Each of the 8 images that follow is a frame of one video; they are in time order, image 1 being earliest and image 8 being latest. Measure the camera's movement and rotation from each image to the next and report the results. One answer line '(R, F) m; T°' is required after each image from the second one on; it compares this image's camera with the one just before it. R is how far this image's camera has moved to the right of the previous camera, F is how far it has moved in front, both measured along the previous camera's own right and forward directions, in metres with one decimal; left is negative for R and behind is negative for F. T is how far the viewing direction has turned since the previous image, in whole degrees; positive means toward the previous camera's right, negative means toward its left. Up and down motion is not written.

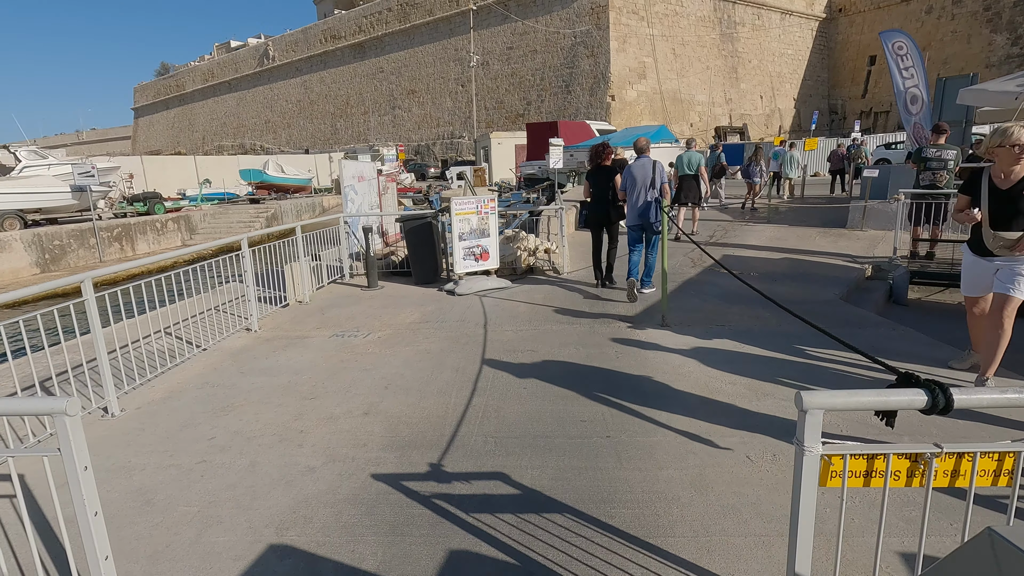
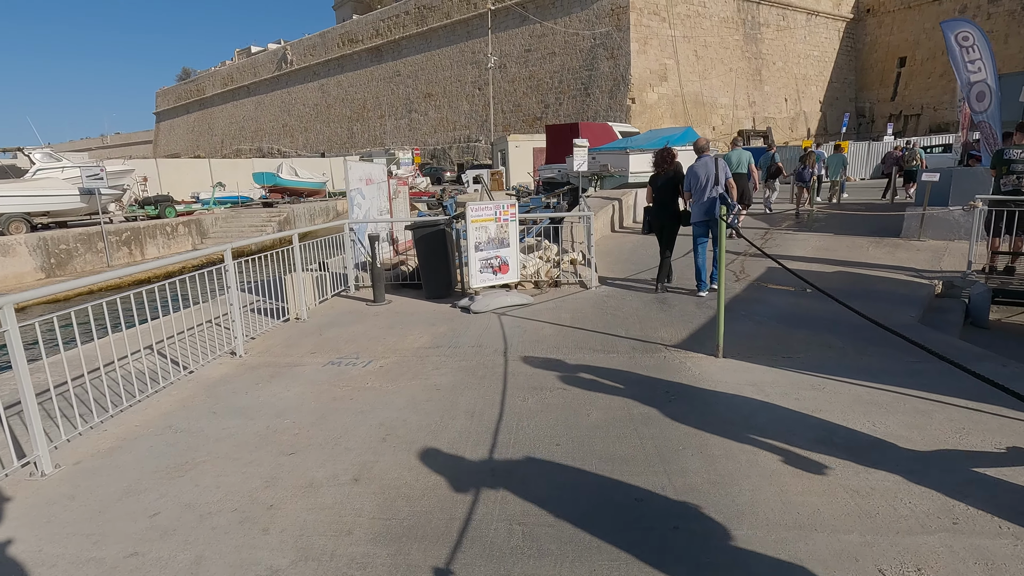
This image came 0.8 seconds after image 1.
(-0.1, +0.8) m; -2°
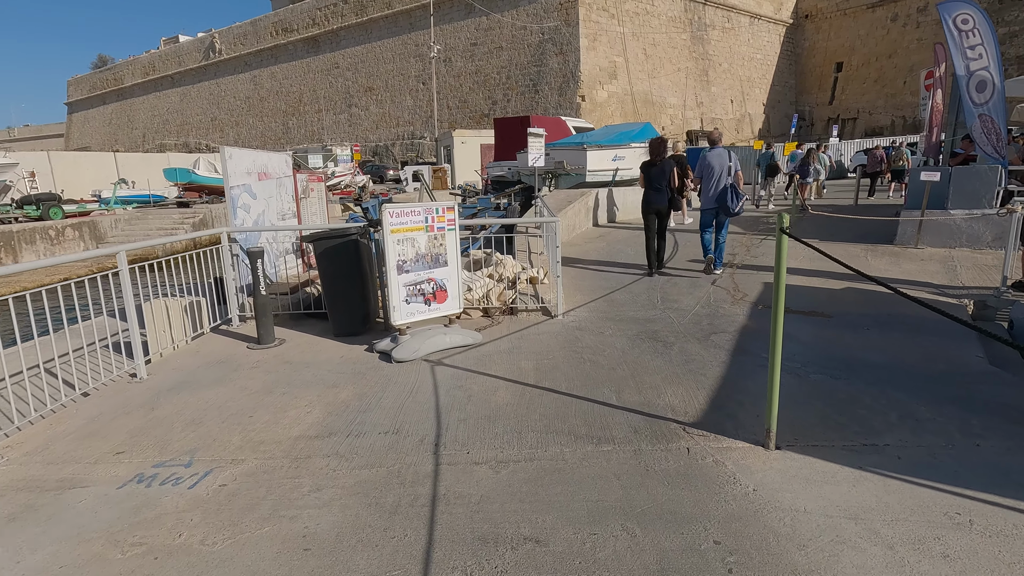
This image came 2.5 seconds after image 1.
(+0.1, +1.7) m; +5°
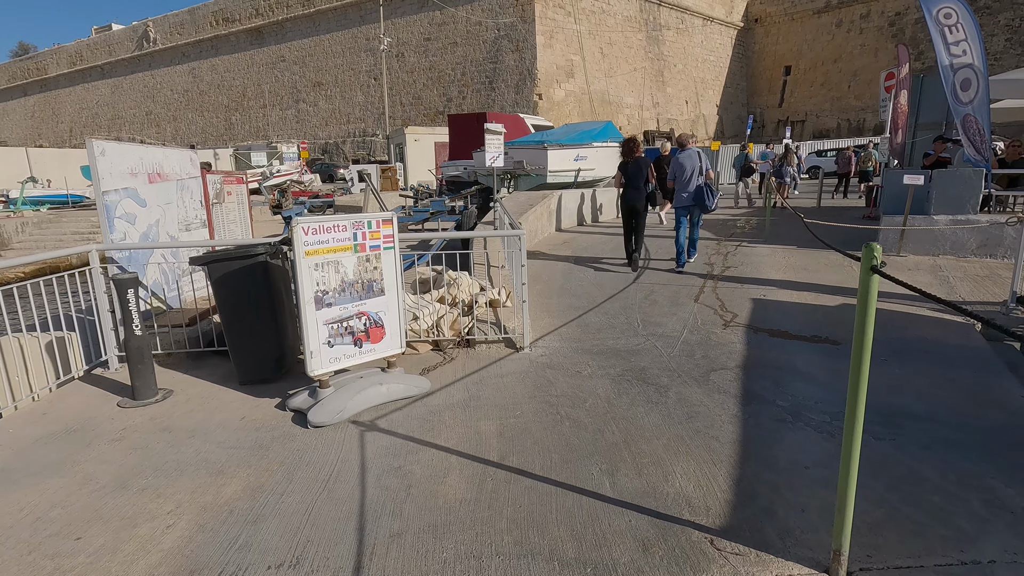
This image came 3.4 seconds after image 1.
(0.0, +1.0) m; +4°
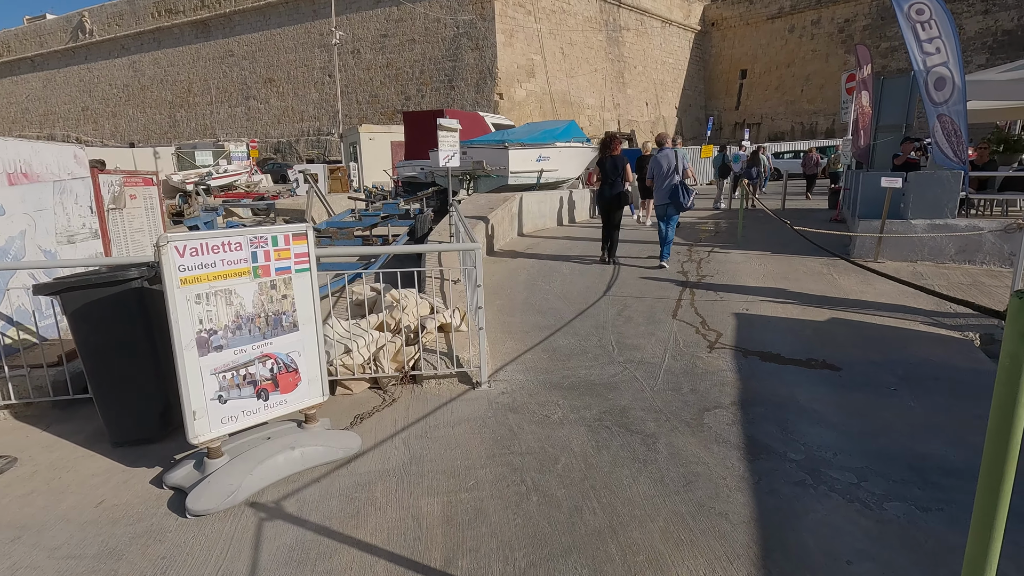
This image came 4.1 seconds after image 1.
(+0.1, +0.7) m; +4°
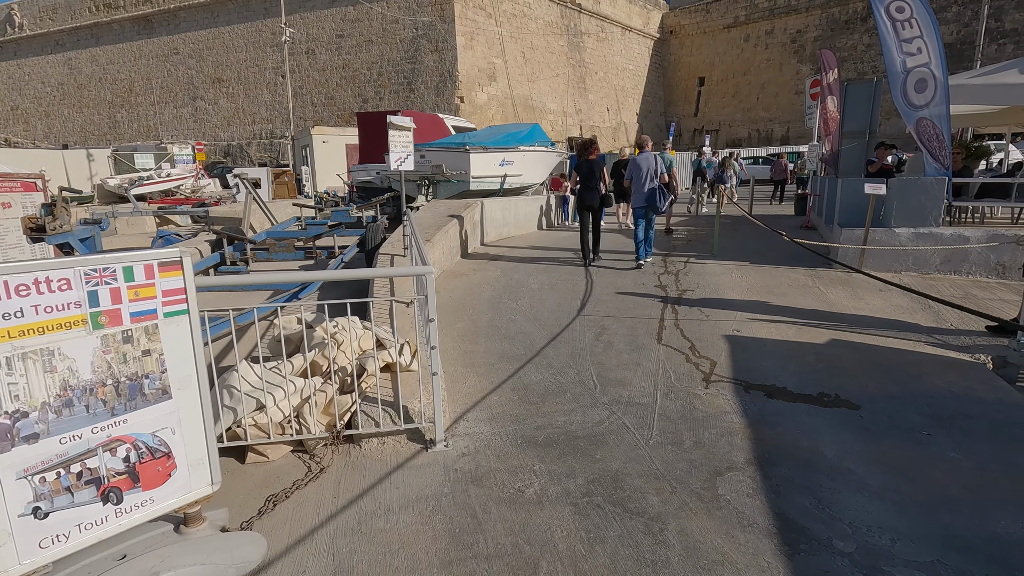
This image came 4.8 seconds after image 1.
(0.0, +0.7) m; +4°
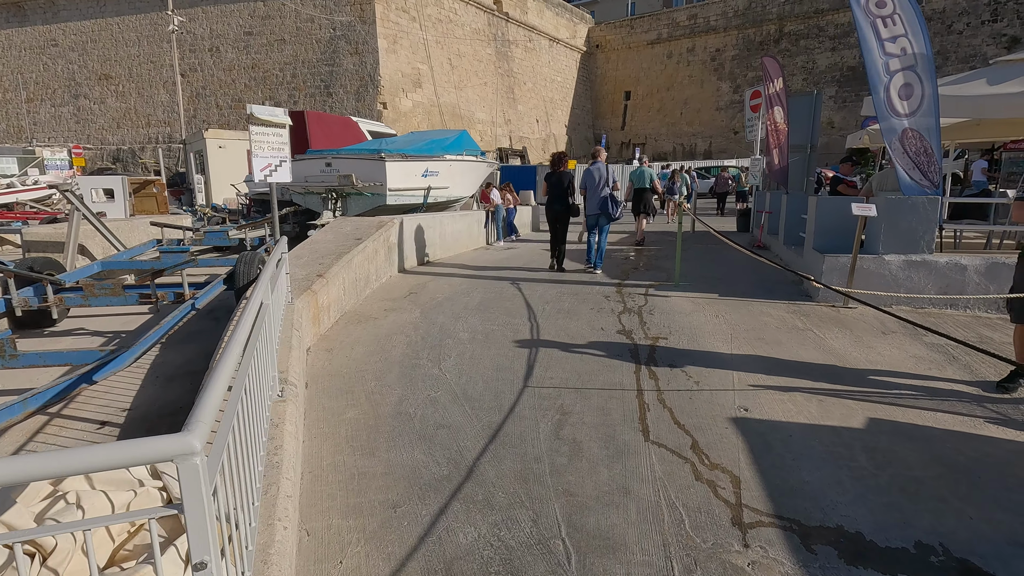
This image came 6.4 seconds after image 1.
(+0.1, +1.6) m; +7°
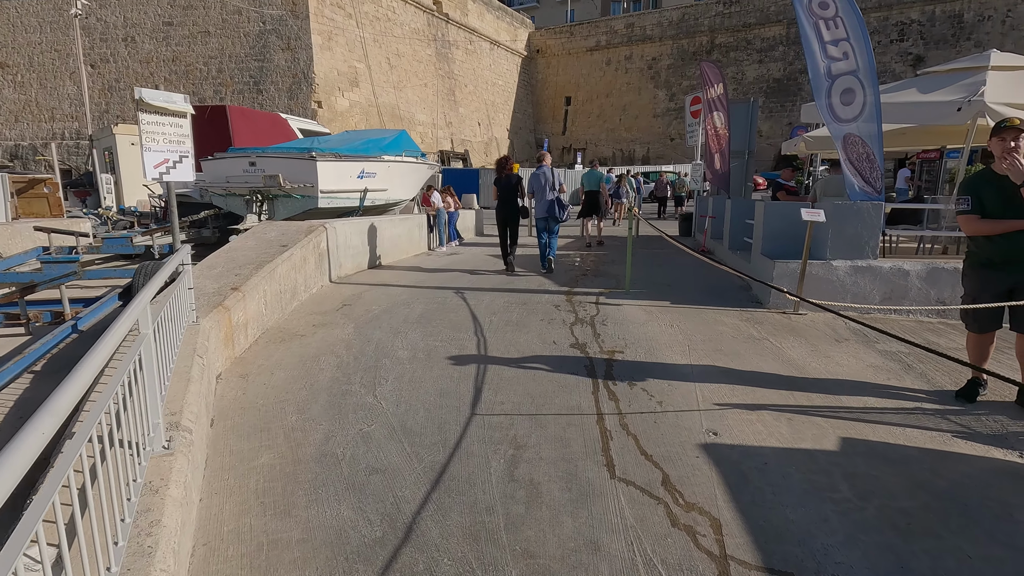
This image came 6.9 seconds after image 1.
(0.0, +0.5) m; +6°
